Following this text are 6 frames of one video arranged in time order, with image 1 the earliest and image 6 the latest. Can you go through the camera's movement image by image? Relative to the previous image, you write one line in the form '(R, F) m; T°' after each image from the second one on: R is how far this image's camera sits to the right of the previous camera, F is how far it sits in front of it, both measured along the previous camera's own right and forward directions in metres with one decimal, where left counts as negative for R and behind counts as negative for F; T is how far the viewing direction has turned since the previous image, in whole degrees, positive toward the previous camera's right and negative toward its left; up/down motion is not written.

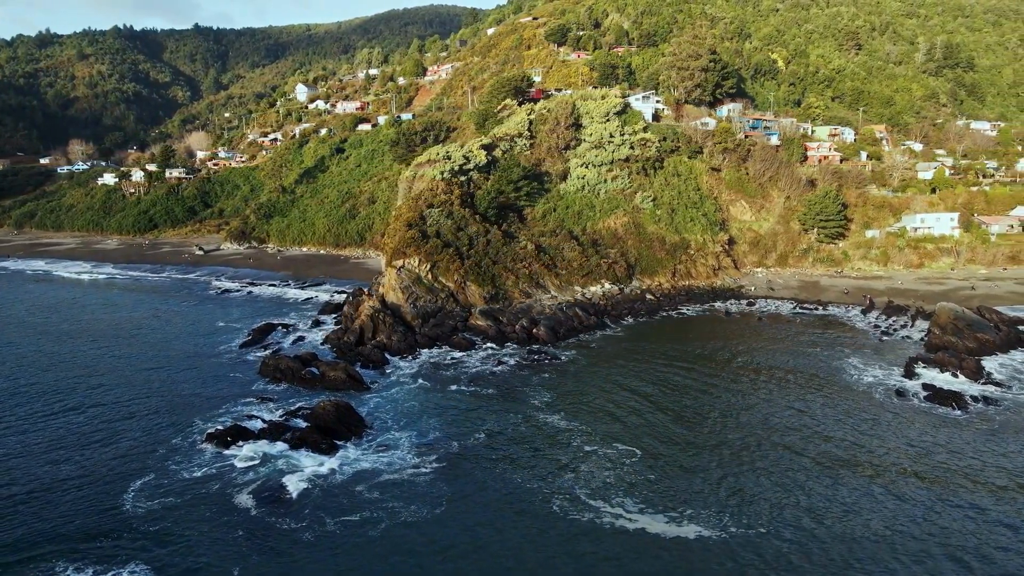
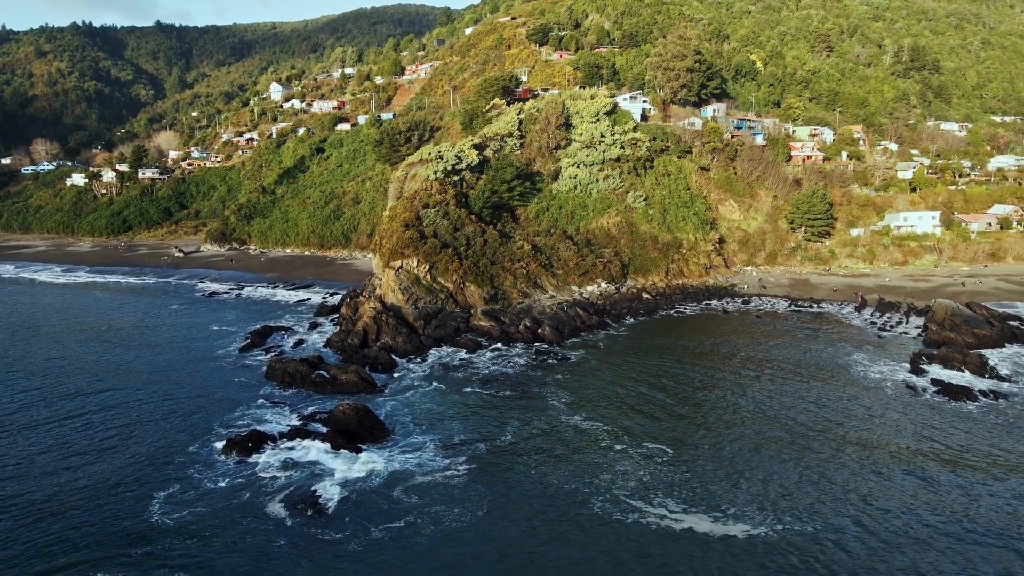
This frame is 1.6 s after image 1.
(-1.5, +0.2) m; +2°
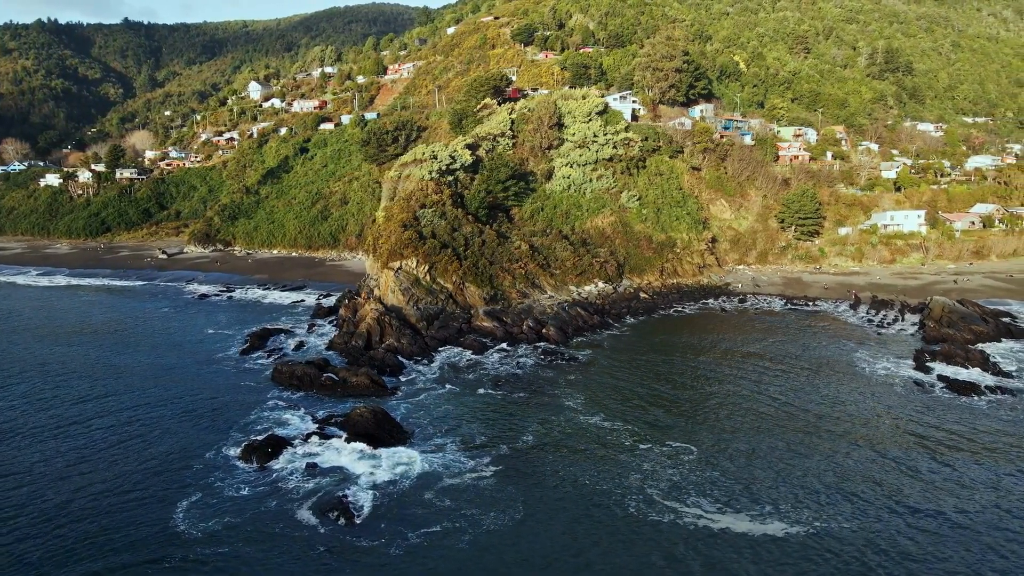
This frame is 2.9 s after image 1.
(-1.3, +0.2) m; +2°
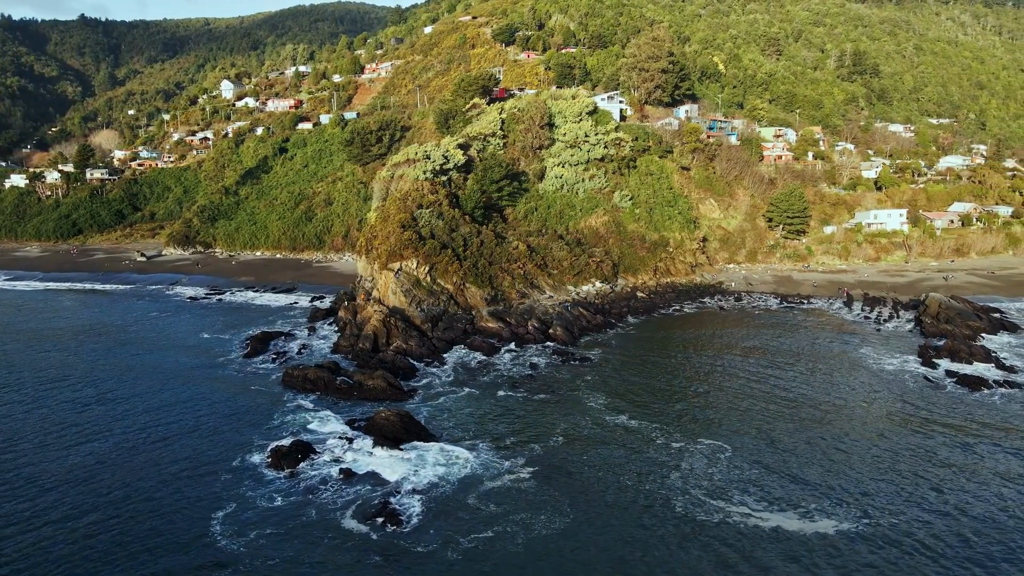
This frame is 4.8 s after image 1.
(-1.7, +0.2) m; +2°
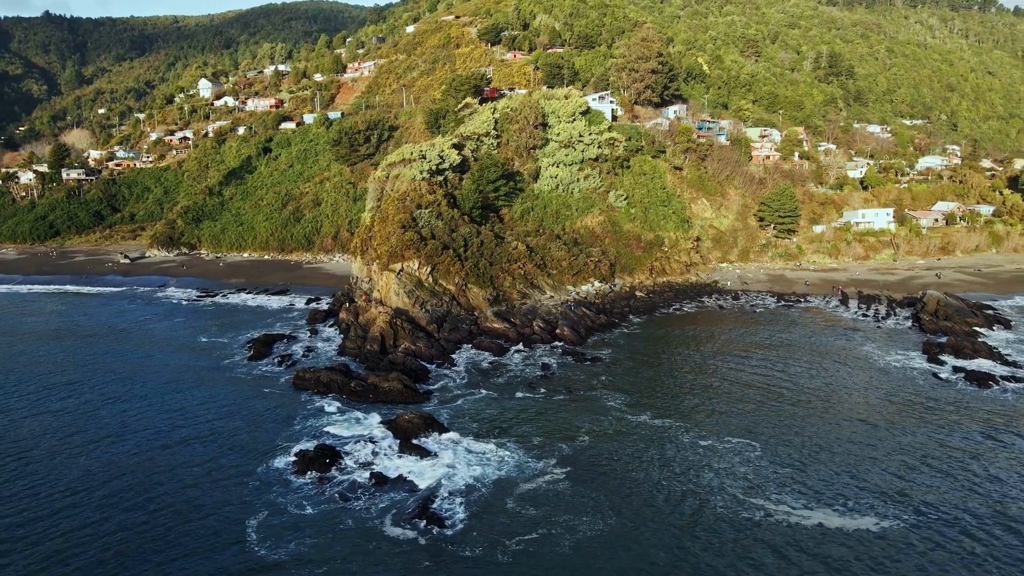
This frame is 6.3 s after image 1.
(-1.4, +0.1) m; +2°
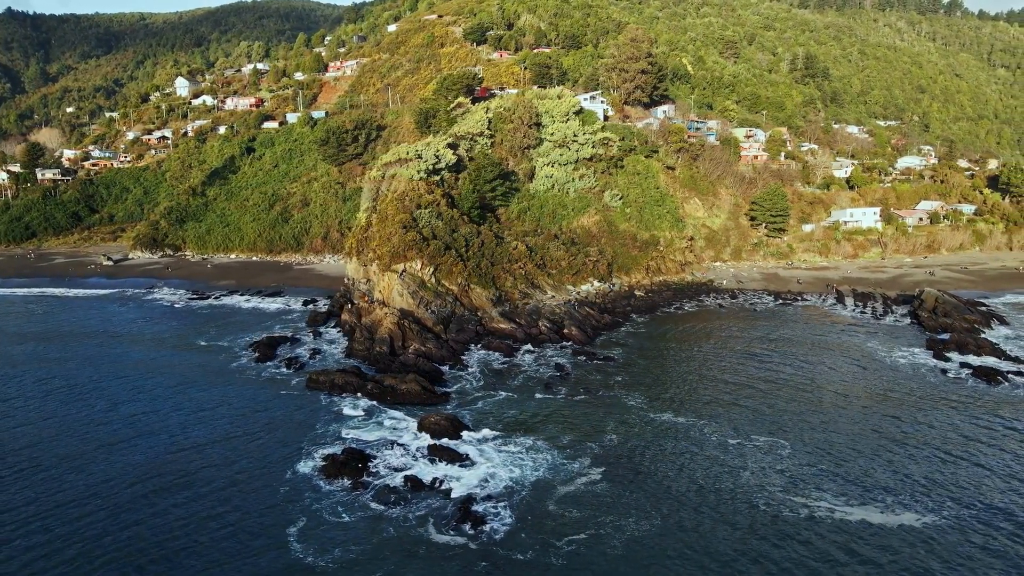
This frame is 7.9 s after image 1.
(-1.5, +0.1) m; +2°
